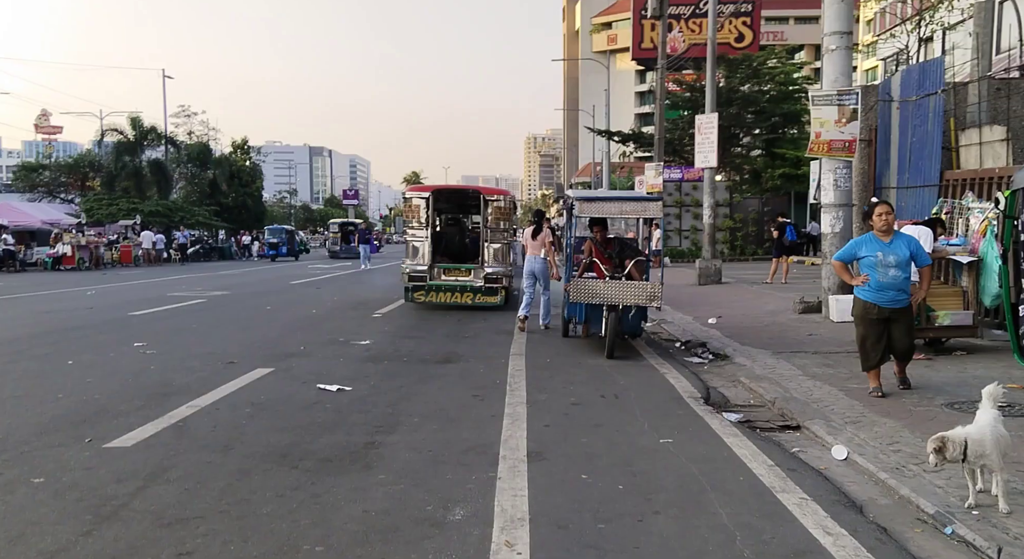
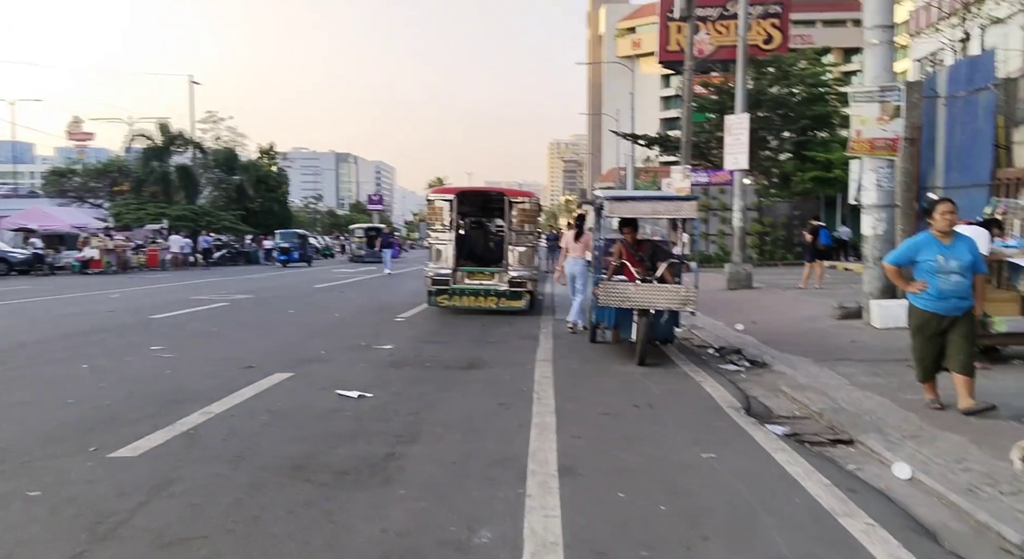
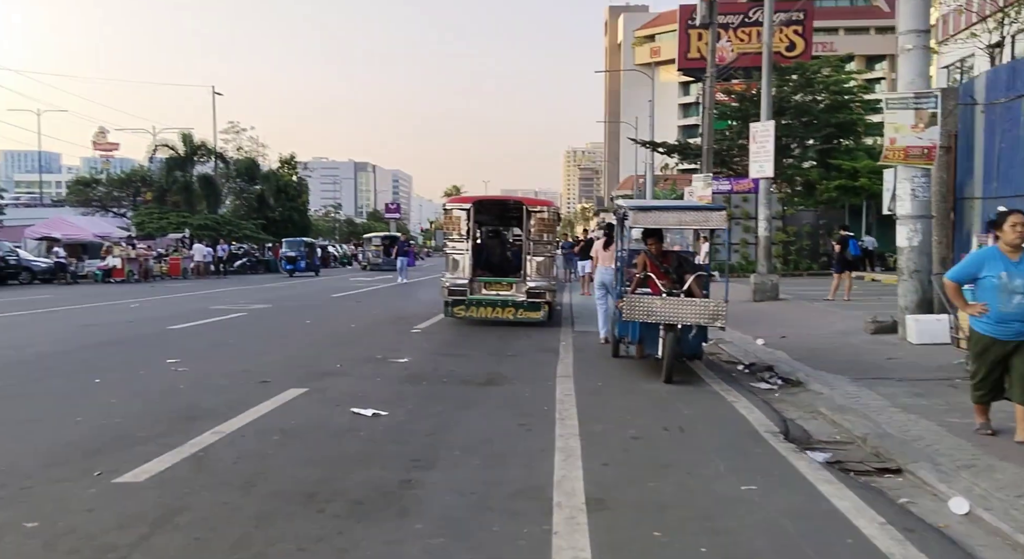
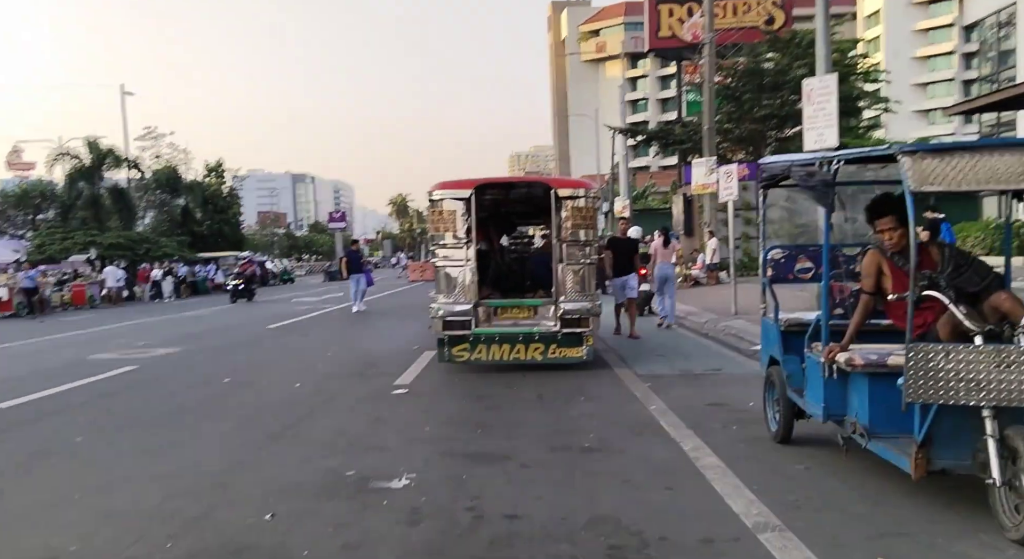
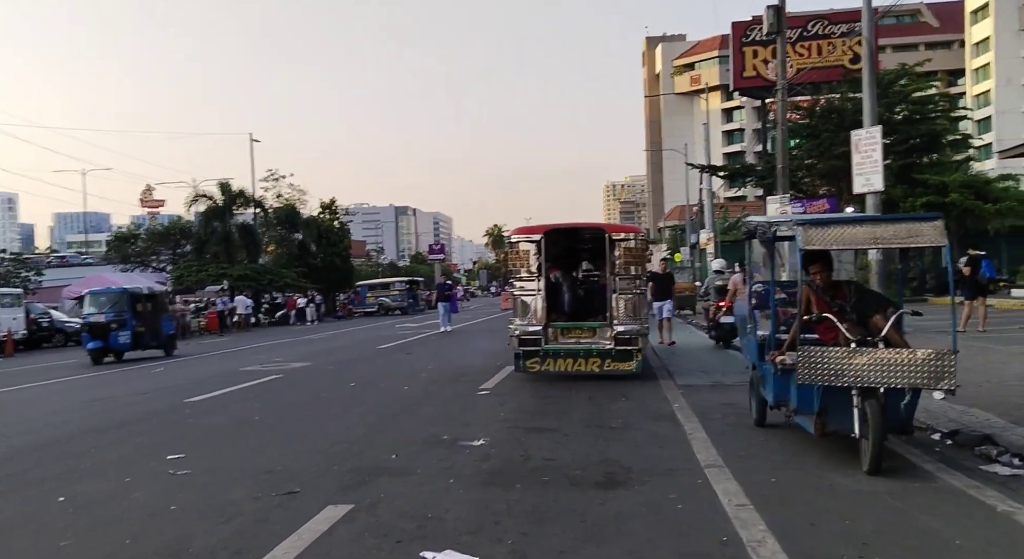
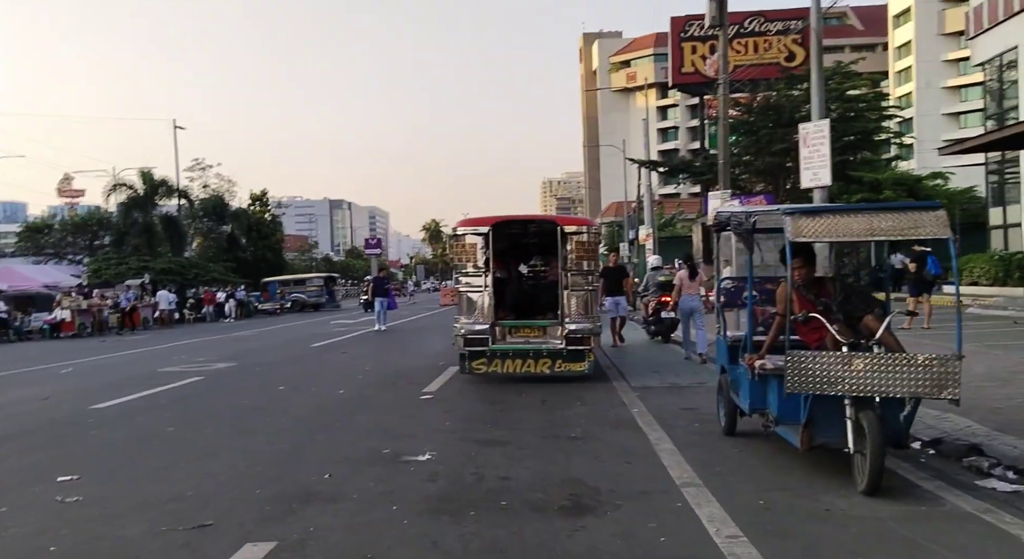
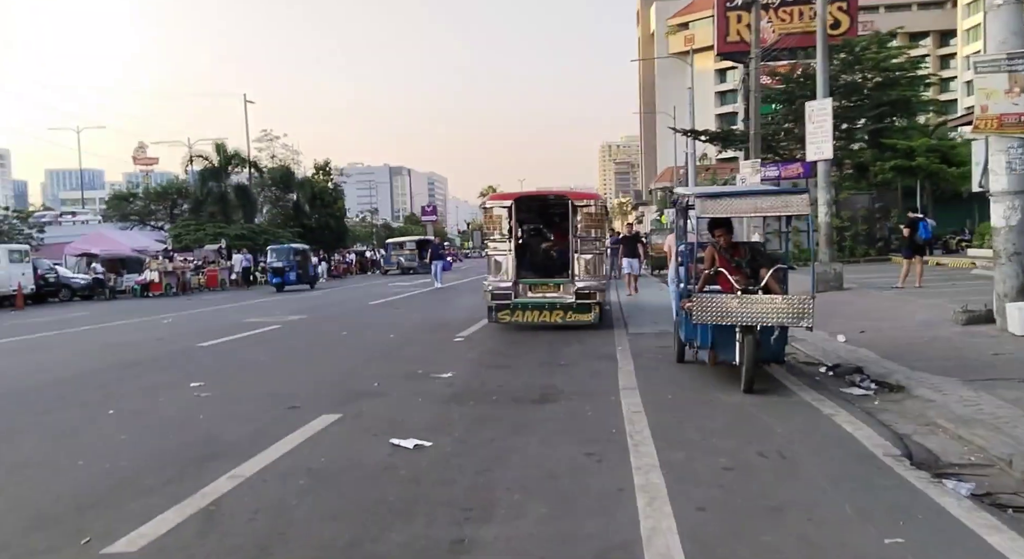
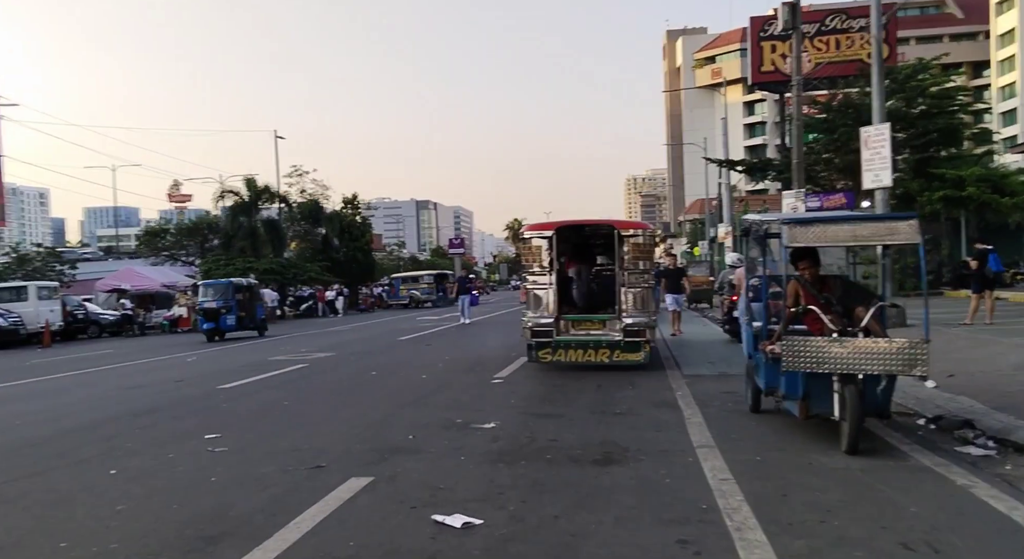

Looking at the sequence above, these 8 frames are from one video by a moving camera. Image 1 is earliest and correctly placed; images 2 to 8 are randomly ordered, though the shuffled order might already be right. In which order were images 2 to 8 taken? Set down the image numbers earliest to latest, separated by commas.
2, 3, 7, 8, 5, 6, 4
